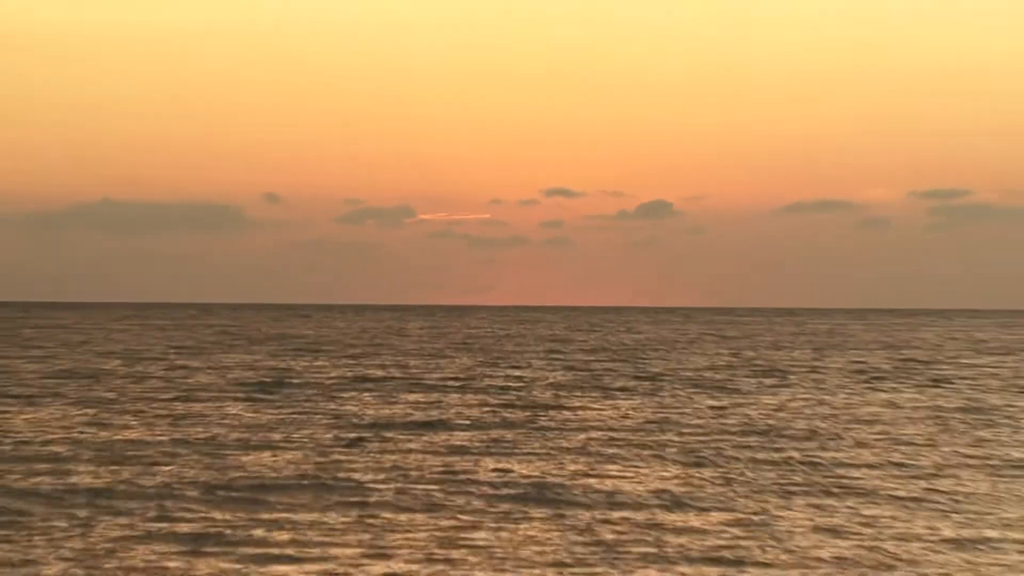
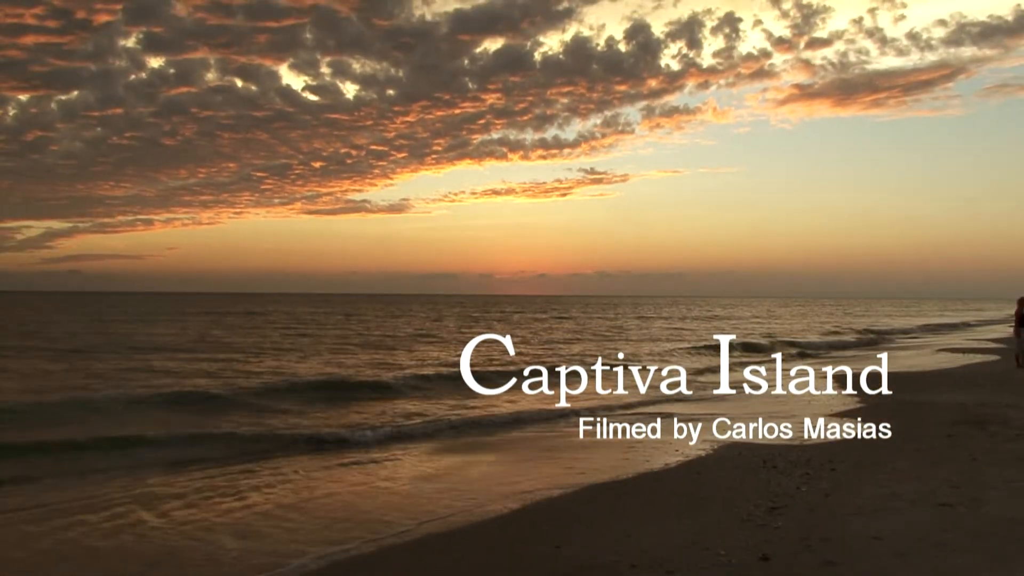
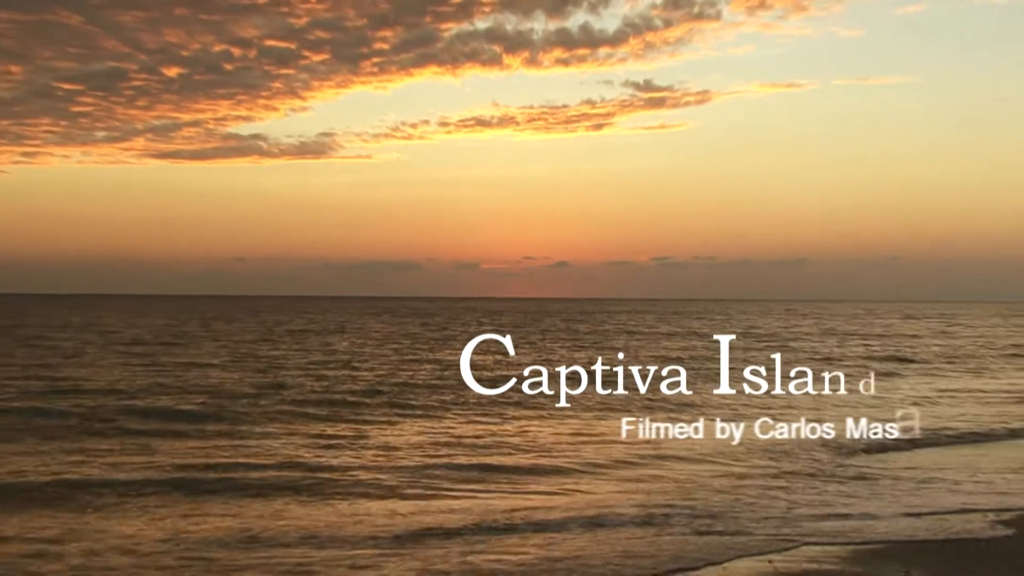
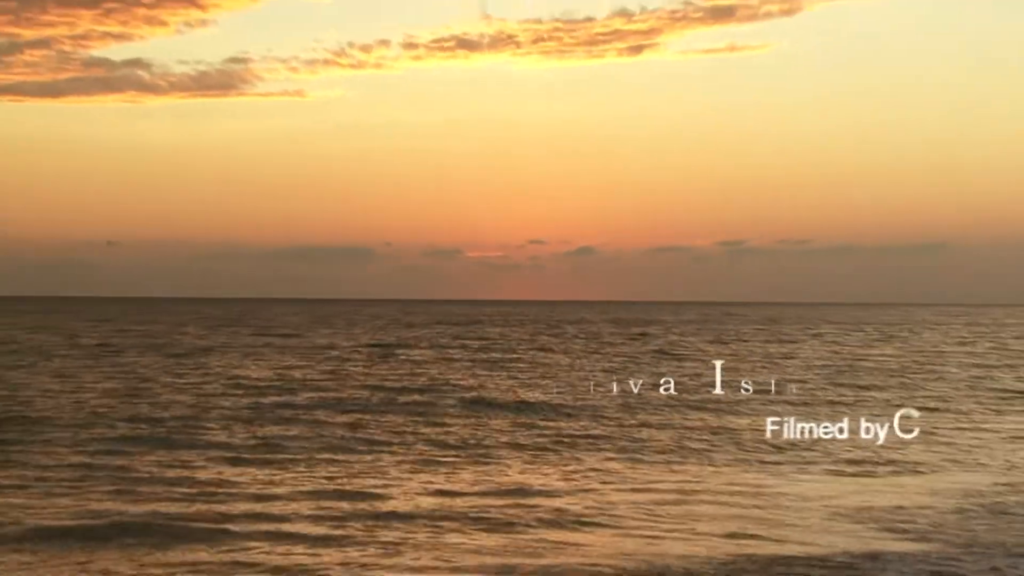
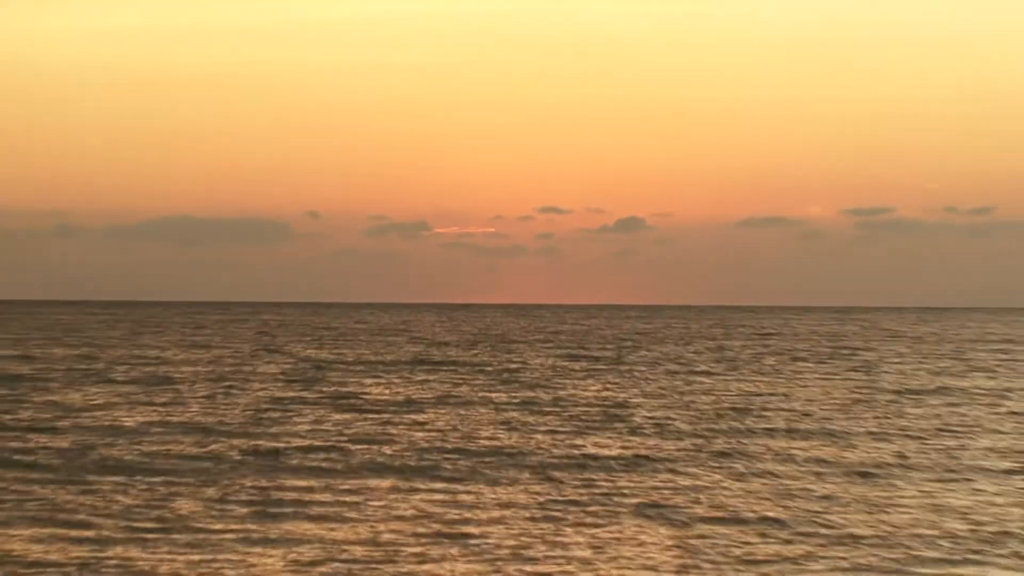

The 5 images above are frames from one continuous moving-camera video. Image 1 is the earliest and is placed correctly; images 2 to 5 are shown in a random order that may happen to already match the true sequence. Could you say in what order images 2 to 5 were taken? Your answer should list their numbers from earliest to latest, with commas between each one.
5, 4, 3, 2
